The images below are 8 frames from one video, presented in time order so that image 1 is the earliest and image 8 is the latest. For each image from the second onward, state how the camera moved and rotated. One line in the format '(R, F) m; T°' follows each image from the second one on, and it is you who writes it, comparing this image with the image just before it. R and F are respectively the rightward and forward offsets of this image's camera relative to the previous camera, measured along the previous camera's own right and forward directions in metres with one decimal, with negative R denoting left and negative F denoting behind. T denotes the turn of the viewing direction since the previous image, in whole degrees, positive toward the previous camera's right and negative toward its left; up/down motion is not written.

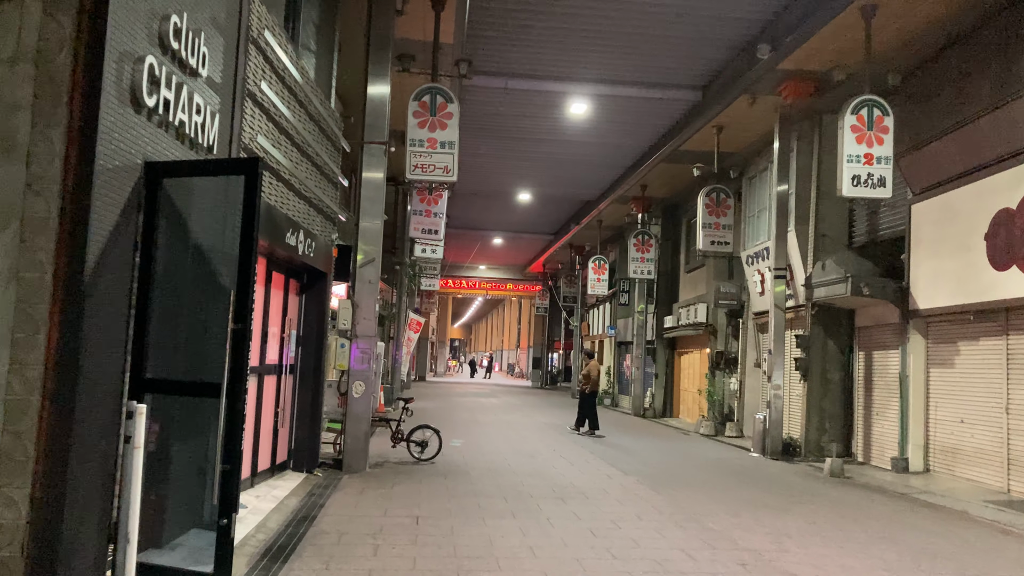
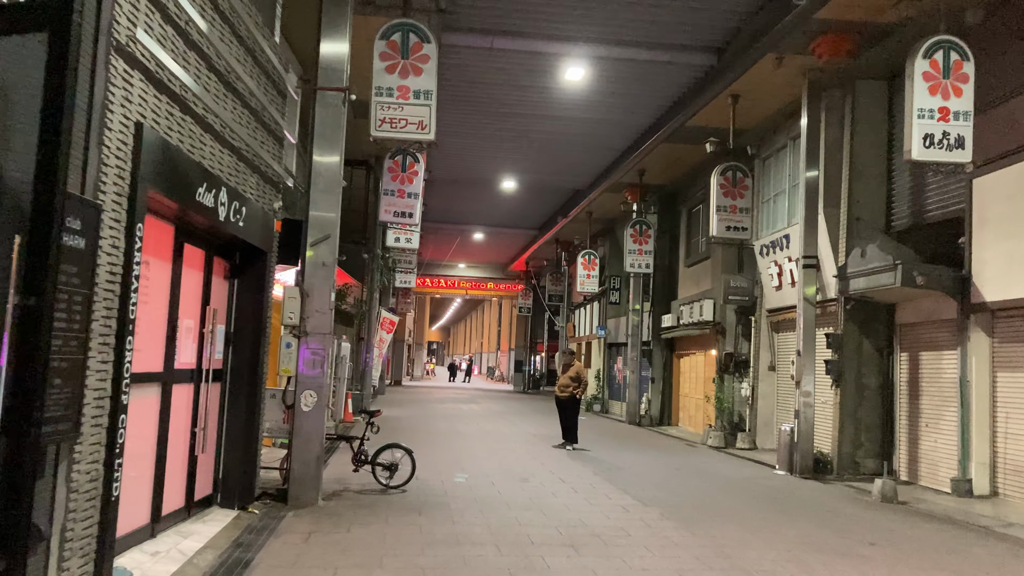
(-0.1, +1.7) m; +2°
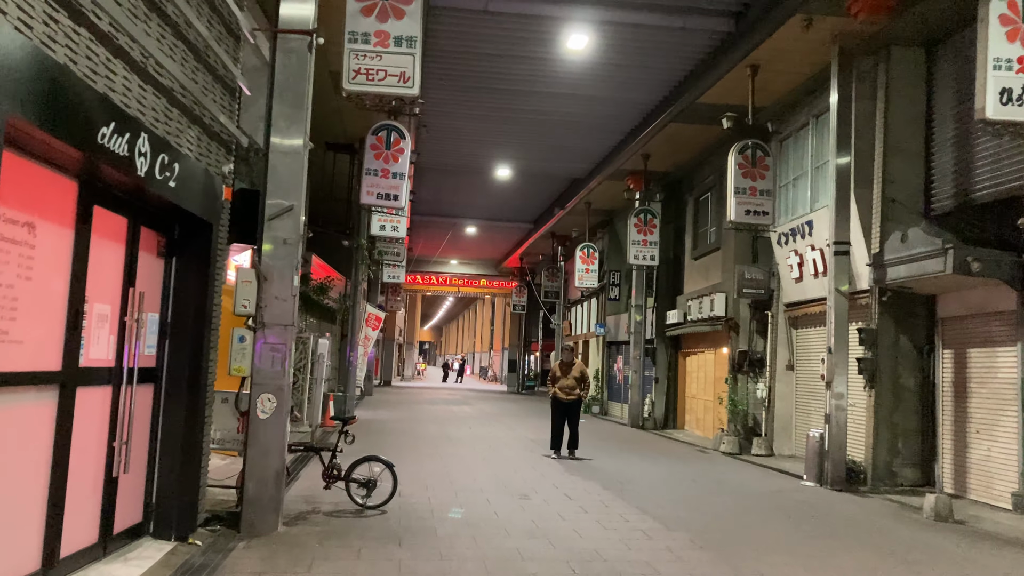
(-0.1, +1.1) m; +1°
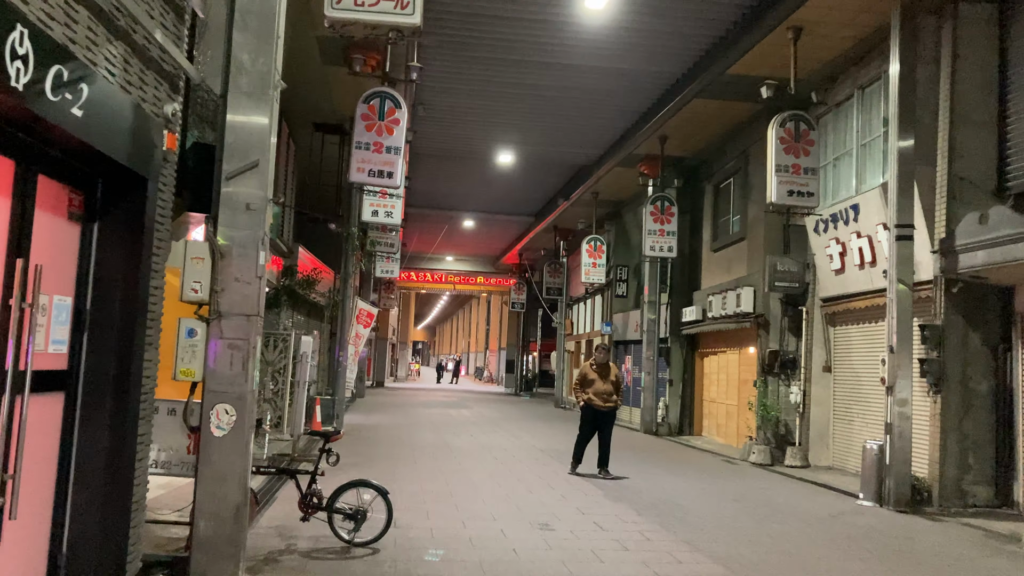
(-0.2, +1.3) m; 0°
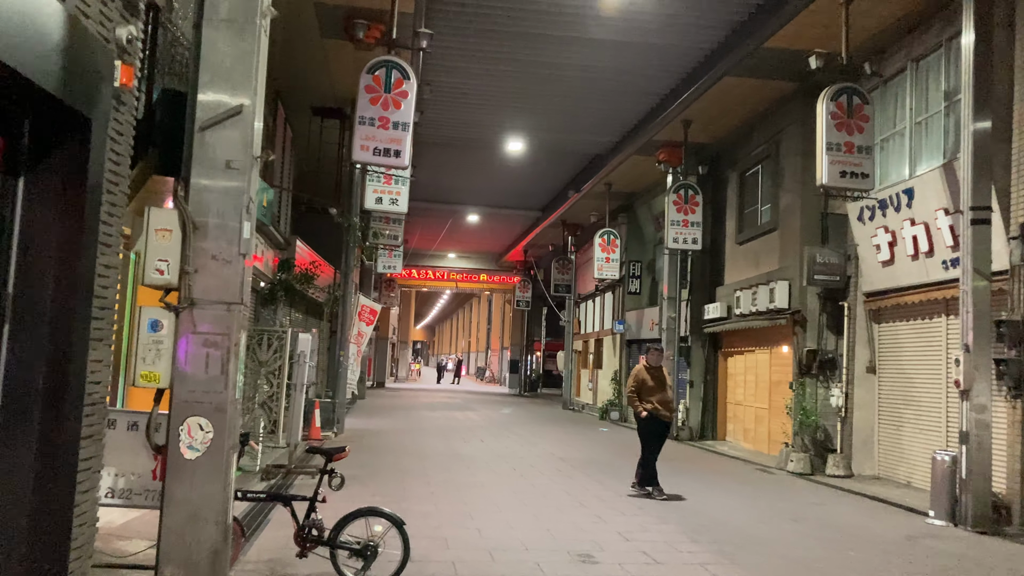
(-0.2, +0.9) m; 0°
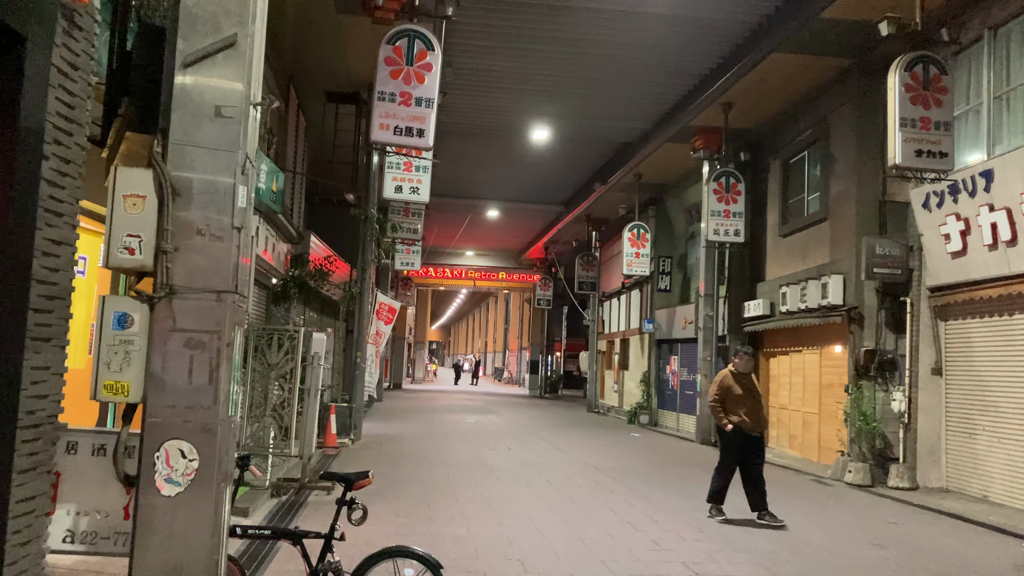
(-0.2, +0.8) m; -1°
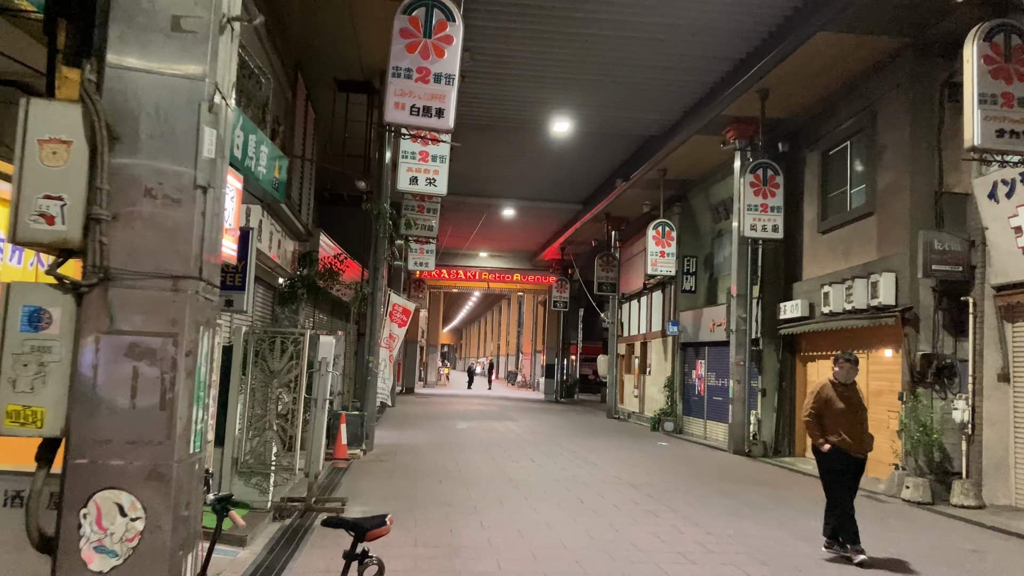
(-0.2, +0.8) m; -1°
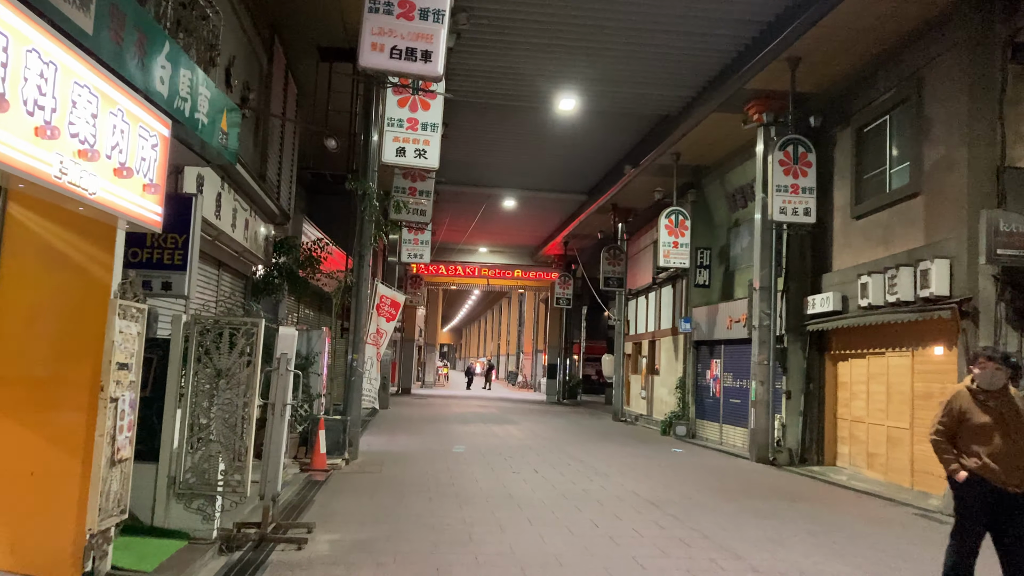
(0.0, +1.2) m; 0°
